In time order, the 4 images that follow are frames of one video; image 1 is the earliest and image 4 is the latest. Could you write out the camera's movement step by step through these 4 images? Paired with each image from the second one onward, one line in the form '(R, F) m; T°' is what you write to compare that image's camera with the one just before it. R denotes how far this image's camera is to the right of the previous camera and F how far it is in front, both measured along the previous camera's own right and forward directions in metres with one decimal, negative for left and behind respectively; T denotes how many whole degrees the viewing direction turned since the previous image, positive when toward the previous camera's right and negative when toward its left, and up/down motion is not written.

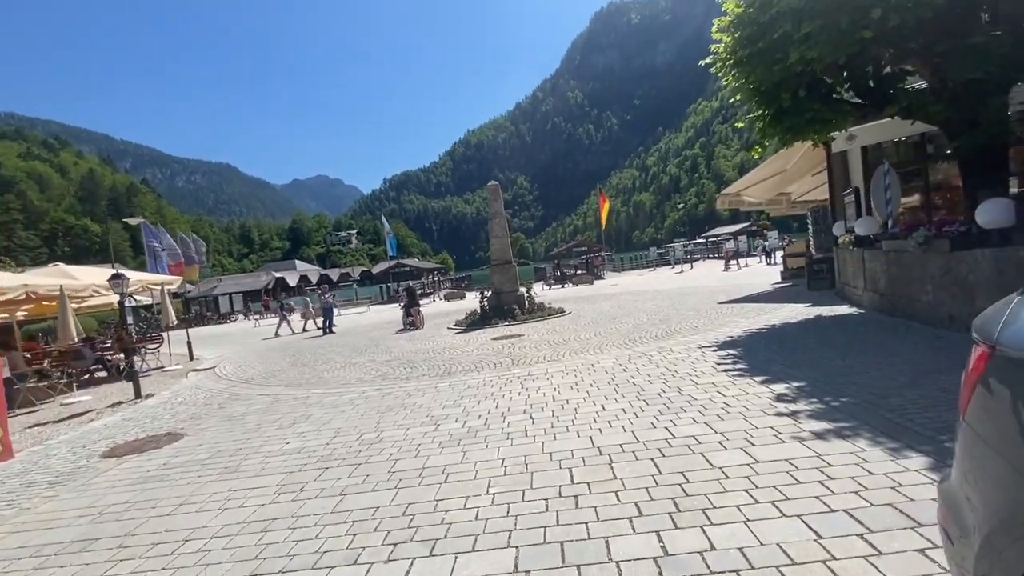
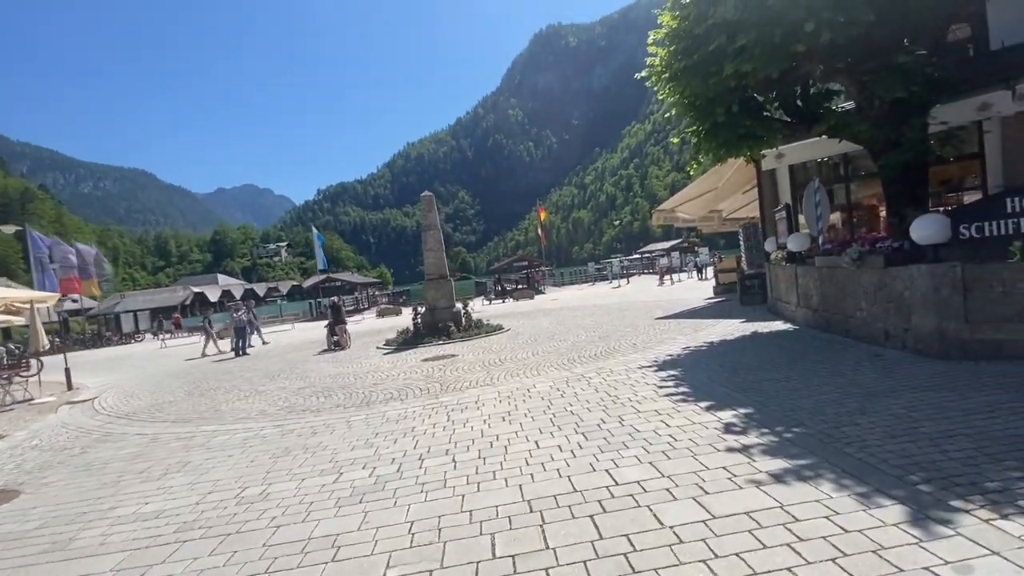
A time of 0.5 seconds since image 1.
(+0.2, +0.8) m; +7°
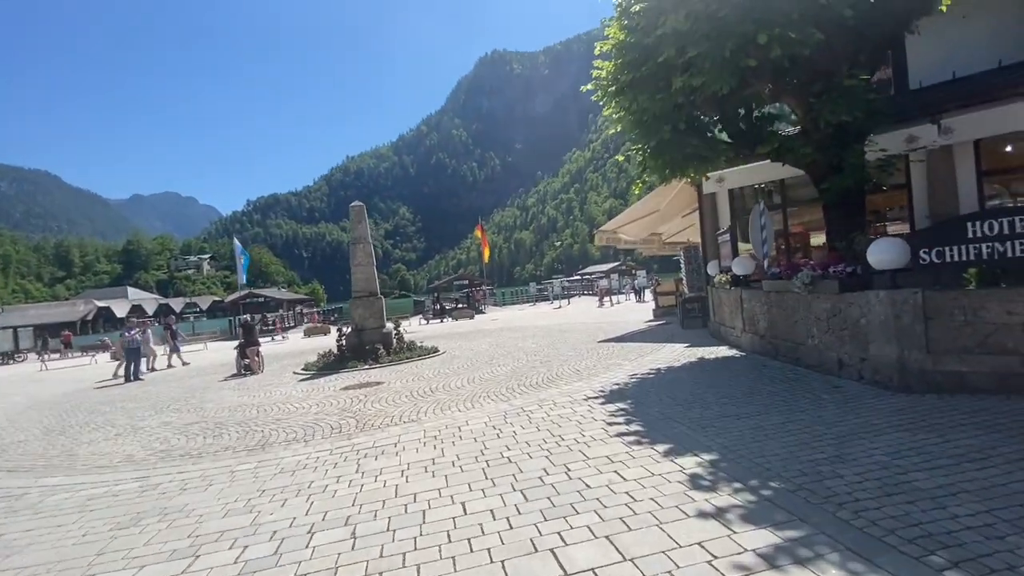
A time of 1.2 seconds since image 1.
(+0.1, +1.0) m; +7°
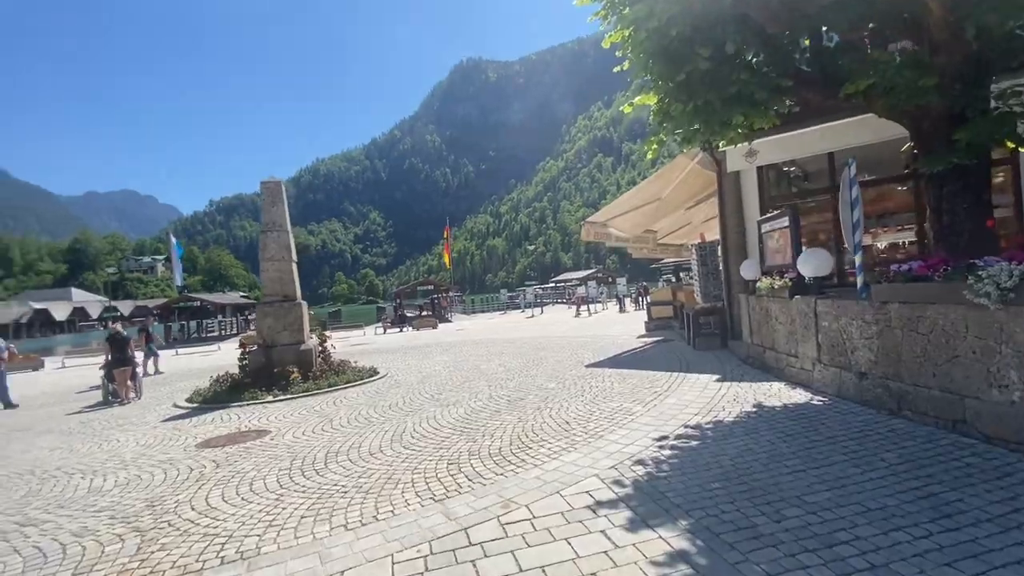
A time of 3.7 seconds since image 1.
(+0.3, +3.7) m; +3°
